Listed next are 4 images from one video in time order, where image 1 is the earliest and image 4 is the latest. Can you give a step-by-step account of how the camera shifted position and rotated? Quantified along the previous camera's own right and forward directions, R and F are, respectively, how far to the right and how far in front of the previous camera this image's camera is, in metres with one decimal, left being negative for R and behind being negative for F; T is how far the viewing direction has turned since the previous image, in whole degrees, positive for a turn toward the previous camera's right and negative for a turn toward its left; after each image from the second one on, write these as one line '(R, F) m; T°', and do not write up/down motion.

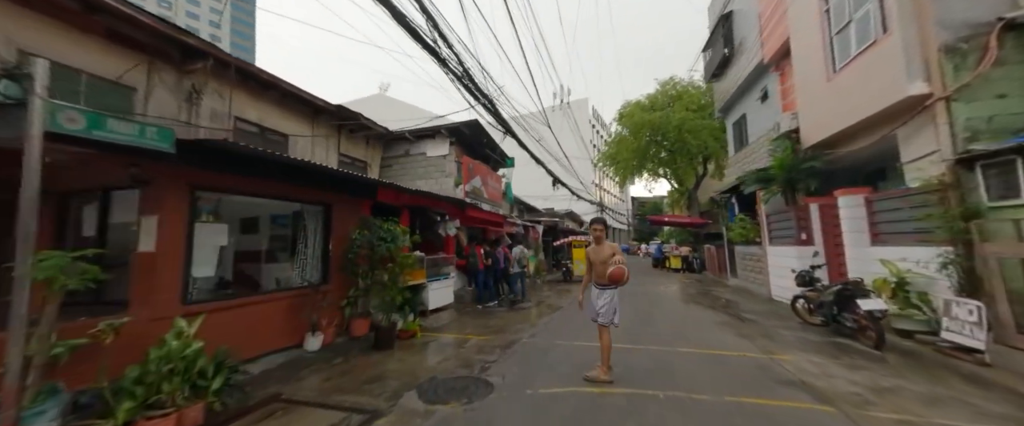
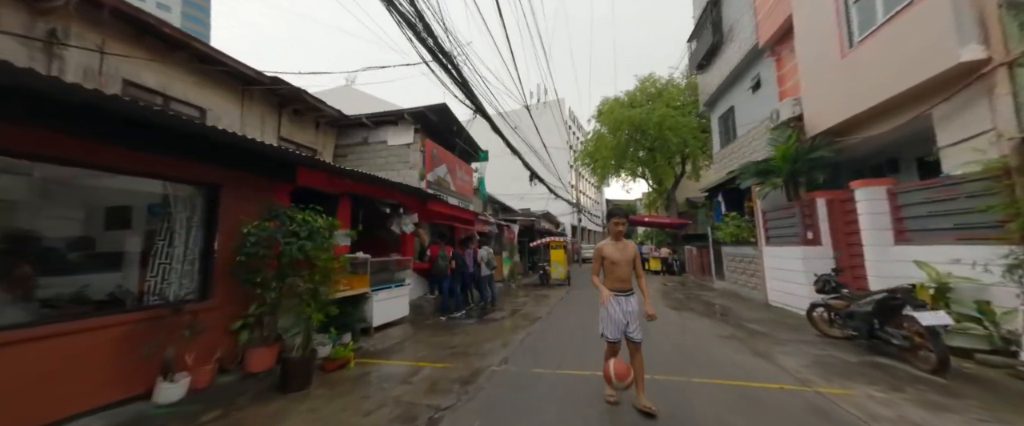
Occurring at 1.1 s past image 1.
(+0.1, +1.3) m; +4°
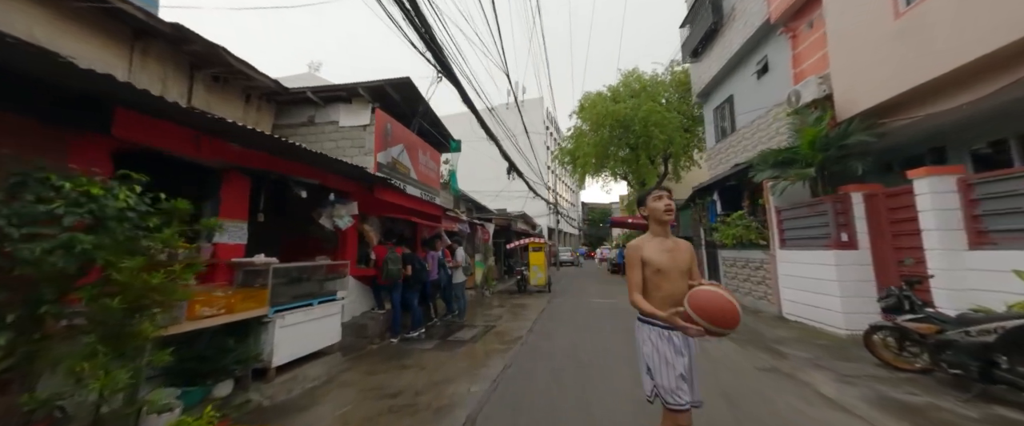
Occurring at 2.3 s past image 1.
(0.0, +1.6) m; +4°
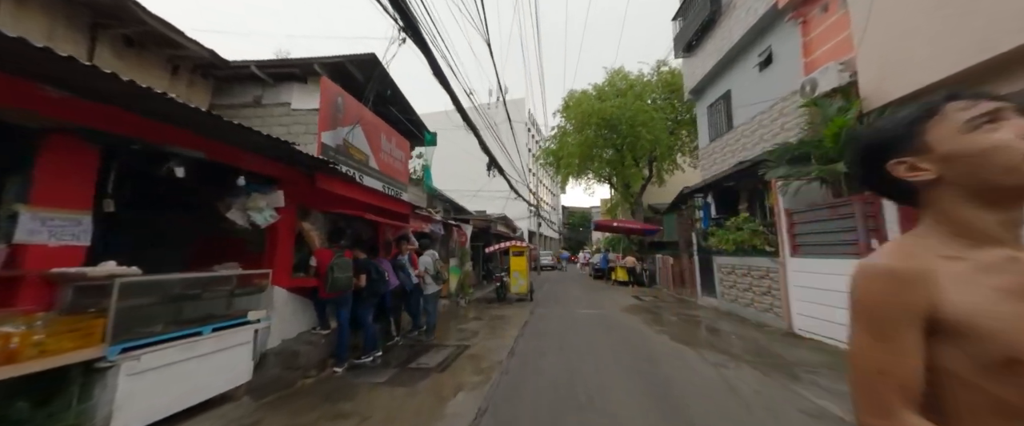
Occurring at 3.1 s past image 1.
(0.0, +1.1) m; +4°
